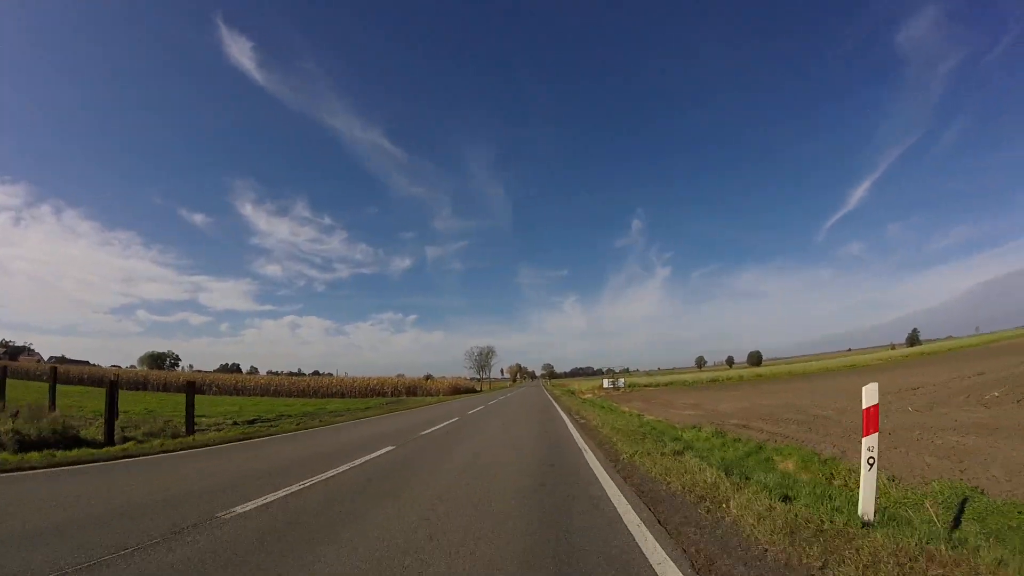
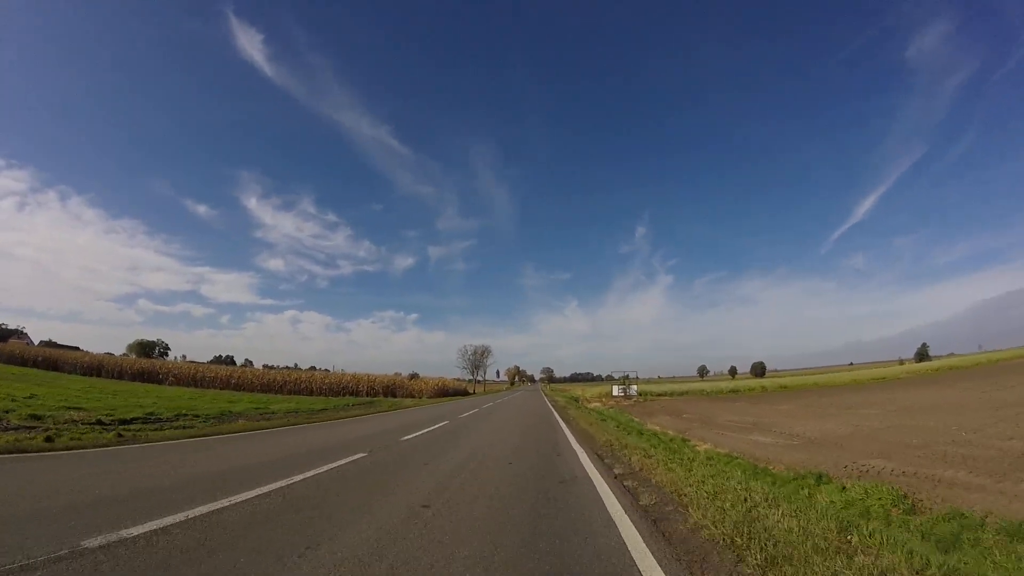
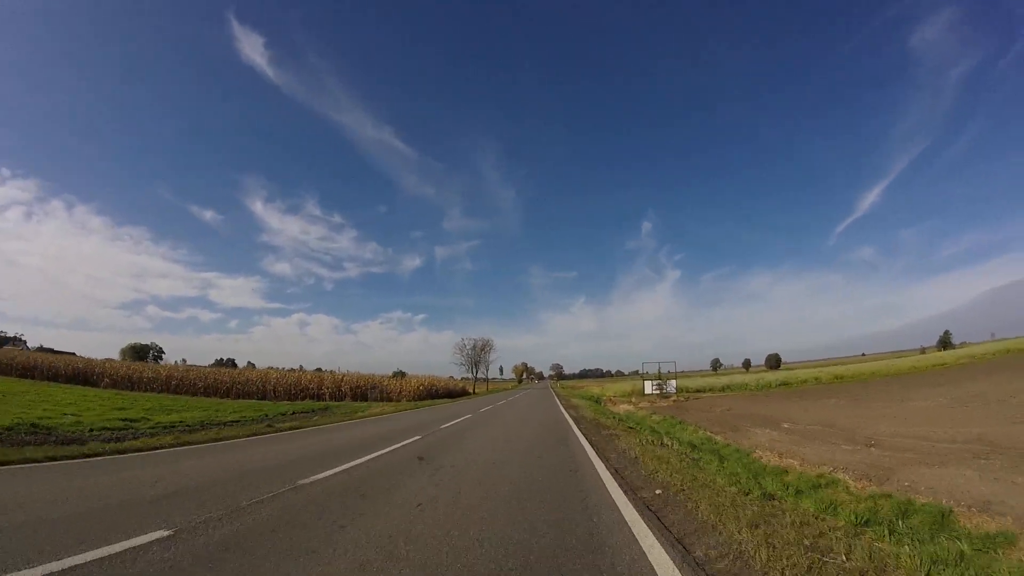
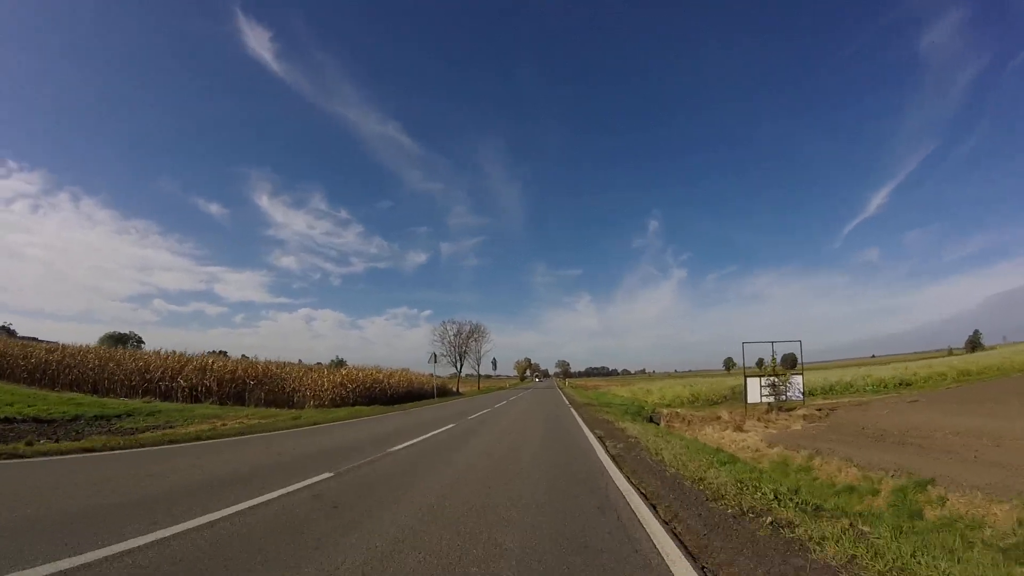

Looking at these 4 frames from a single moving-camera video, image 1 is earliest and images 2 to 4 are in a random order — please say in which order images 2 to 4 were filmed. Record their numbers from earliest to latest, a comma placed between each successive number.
2, 3, 4
